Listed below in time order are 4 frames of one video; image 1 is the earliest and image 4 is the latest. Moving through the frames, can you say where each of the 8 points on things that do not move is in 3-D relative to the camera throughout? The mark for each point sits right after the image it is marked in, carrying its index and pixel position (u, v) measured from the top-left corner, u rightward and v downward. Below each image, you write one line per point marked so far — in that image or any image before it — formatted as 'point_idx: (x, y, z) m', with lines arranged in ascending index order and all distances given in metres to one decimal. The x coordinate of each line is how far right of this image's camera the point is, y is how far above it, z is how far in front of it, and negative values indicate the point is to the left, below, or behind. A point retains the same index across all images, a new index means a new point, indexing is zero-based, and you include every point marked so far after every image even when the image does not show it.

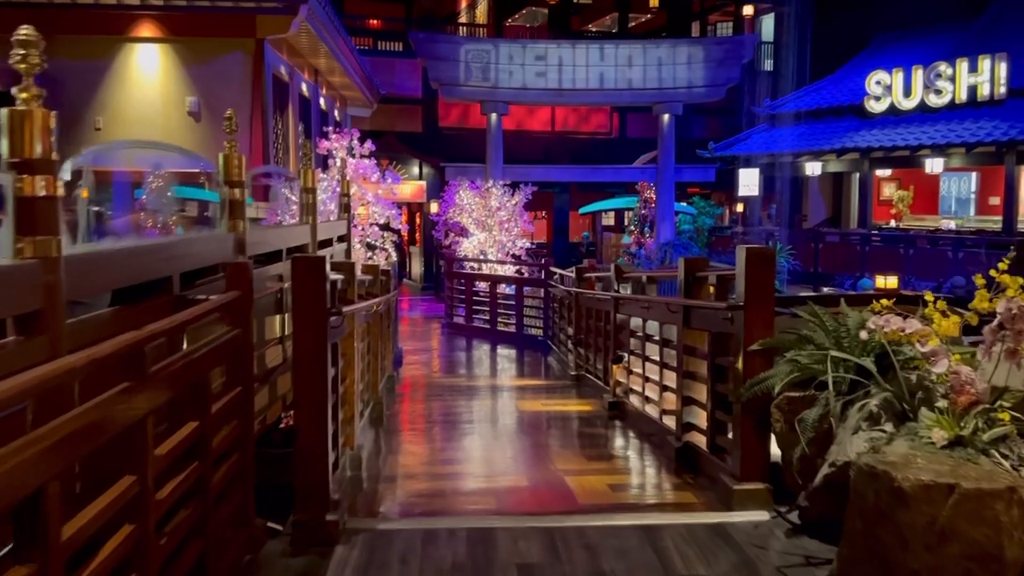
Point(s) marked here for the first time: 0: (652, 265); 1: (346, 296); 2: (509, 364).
0: (+2.8, +0.5, +17.5) m
1: (-1.0, 0.0, +5.1) m
2: (-0.1, -1.0, +11.2) m
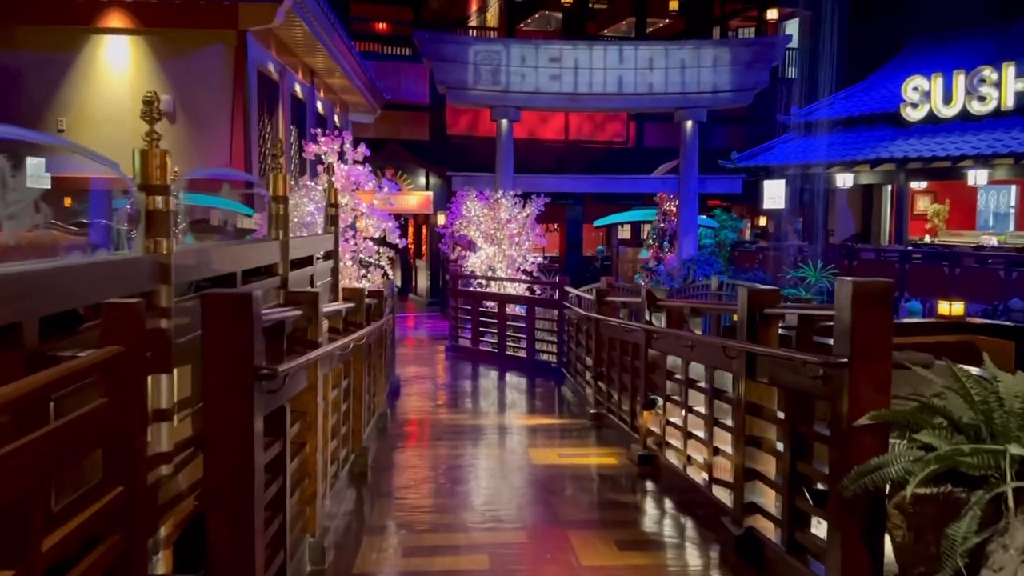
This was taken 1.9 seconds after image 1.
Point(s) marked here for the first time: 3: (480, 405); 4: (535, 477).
0: (+3.0, +0.1, +16.3) m
1: (-0.9, -0.2, +3.9) m
2: (+0.1, -1.2, +10.0) m
3: (-0.4, -1.2, +9.3) m
4: (+0.2, -1.3, +6.0) m
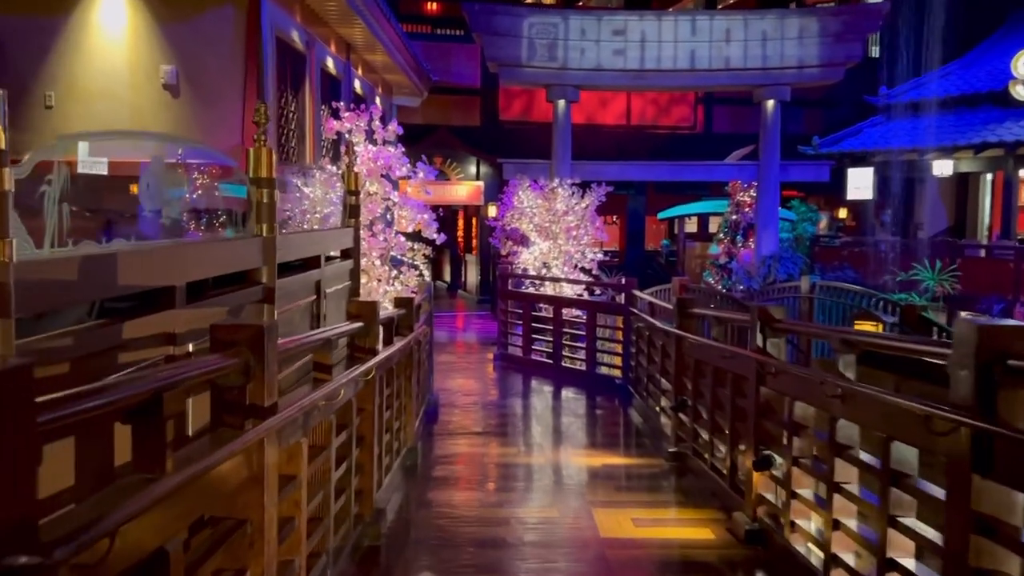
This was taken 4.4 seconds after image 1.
0: (+3.9, +0.1, +14.5) m
1: (-0.7, -0.3, +2.4) m
2: (+0.6, -1.2, +8.4) m
3: (+0.2, -1.3, +7.7) m
4: (+0.5, -1.4, +4.4) m
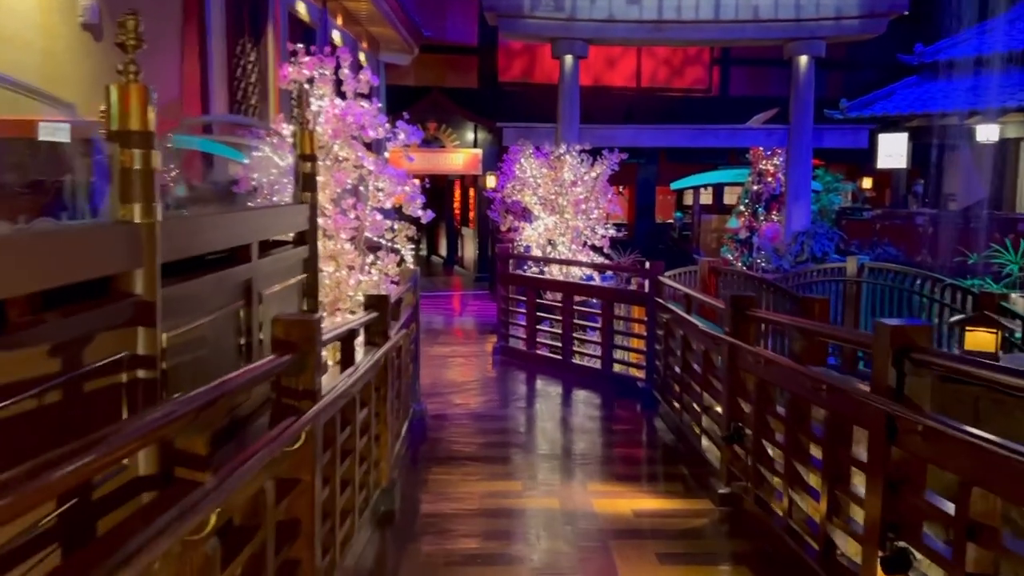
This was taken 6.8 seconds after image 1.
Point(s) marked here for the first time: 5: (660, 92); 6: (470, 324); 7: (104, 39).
0: (+3.9, +0.4, +13.0) m
1: (-0.7, -0.4, +0.9) m
2: (+0.6, -1.2, +6.9) m
3: (+0.2, -1.2, +6.3) m
4: (+0.5, -1.4, +2.9) m
5: (+3.1, +4.1, +18.7) m
6: (-0.7, -0.5, +13.2) m
7: (-2.9, +1.7, +6.1) m
